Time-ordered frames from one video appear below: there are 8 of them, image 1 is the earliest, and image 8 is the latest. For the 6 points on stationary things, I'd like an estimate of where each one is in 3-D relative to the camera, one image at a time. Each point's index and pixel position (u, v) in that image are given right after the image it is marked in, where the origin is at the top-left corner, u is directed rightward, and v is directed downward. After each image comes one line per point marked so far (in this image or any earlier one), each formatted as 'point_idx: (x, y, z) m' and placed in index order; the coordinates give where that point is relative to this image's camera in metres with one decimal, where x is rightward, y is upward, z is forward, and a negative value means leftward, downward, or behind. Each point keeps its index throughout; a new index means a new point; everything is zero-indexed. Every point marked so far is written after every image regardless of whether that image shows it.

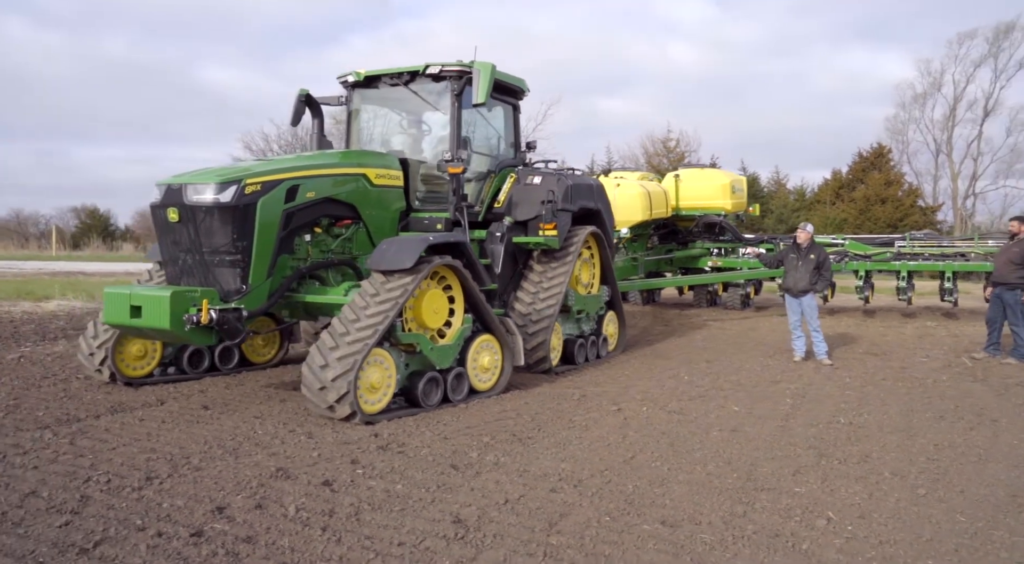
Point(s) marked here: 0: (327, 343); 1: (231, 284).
0: (-1.4, -0.4, +5.1) m
1: (-2.2, 0.0, +5.4) m
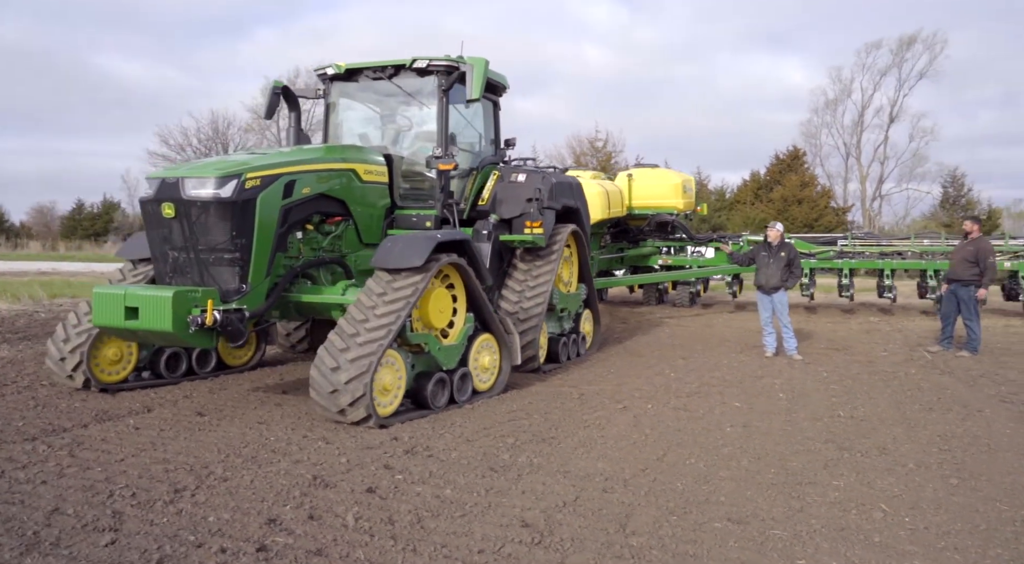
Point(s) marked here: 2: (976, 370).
0: (-1.2, -0.4, +4.9) m
1: (-2.1, 0.0, +5.1) m
2: (+5.2, -1.0, +7.9) m
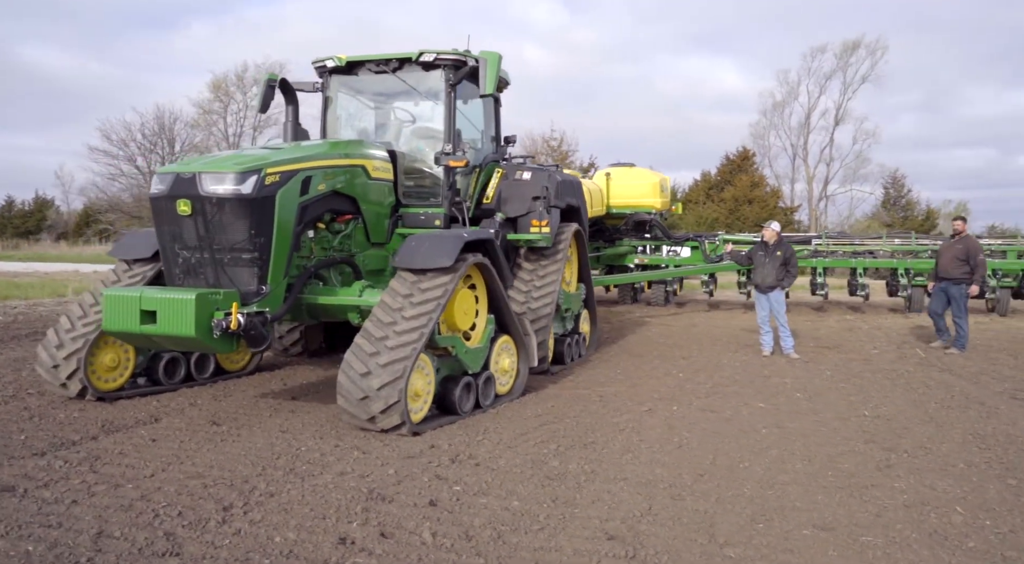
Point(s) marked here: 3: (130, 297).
0: (-1.0, -0.5, +4.7) m
1: (-1.8, 0.0, +4.8) m
2: (+5.3, -1.0, +8.0) m
3: (-2.4, -0.1, +4.4) m
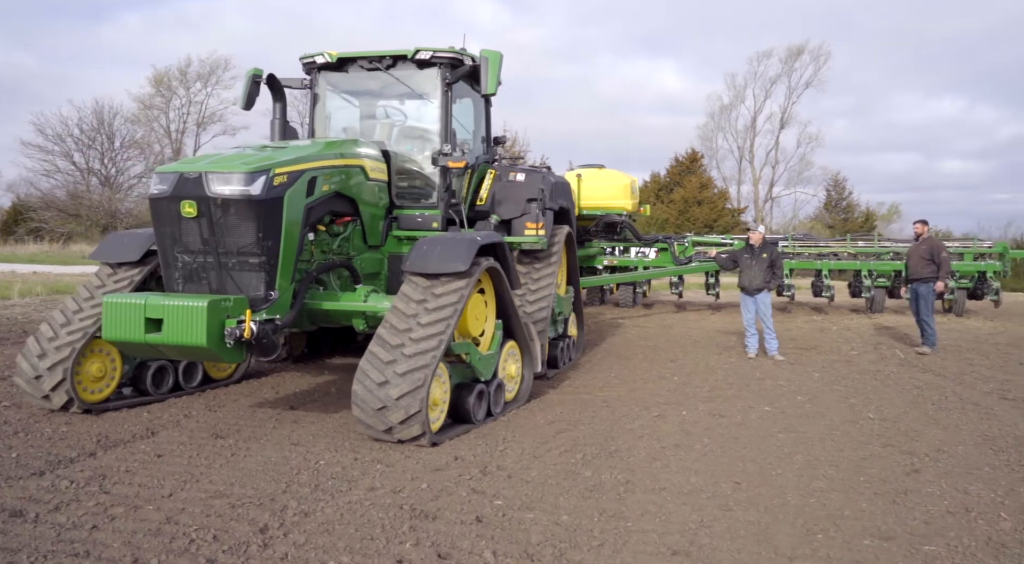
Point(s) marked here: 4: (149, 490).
0: (-0.8, -0.5, +4.5) m
1: (-1.7, -0.1, +4.6) m
2: (+5.2, -1.0, +8.3) m
3: (-2.2, -0.1, +4.1) m
4: (-1.8, -1.1, +3.5) m
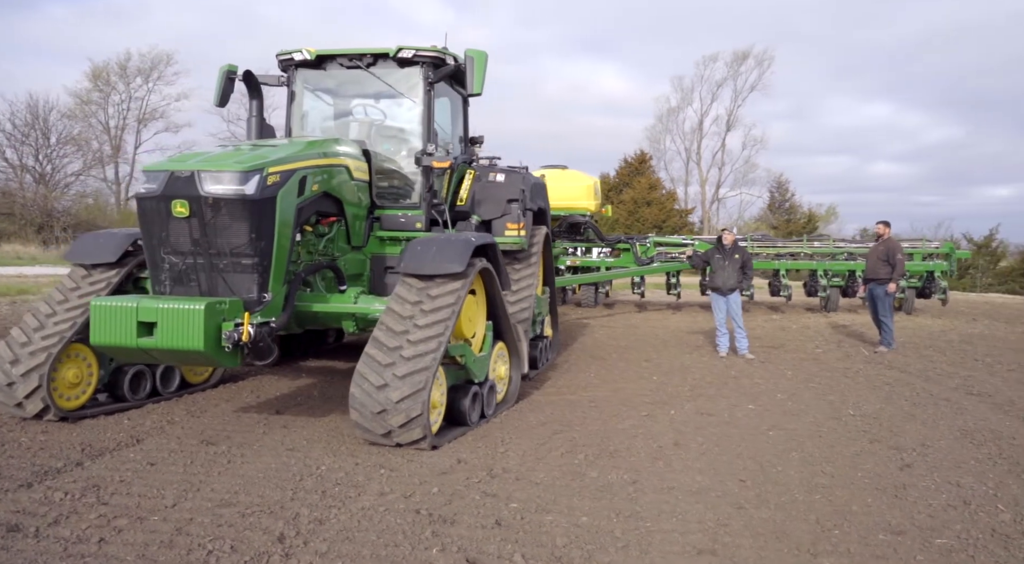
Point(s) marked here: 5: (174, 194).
0: (-0.8, -0.5, +4.4) m
1: (-1.7, -0.1, +4.5) m
2: (+4.9, -1.0, +8.6) m
3: (-2.2, -0.1, +4.0) m
4: (-1.8, -1.1, +3.4) m
5: (-2.1, +0.6, +4.4) m
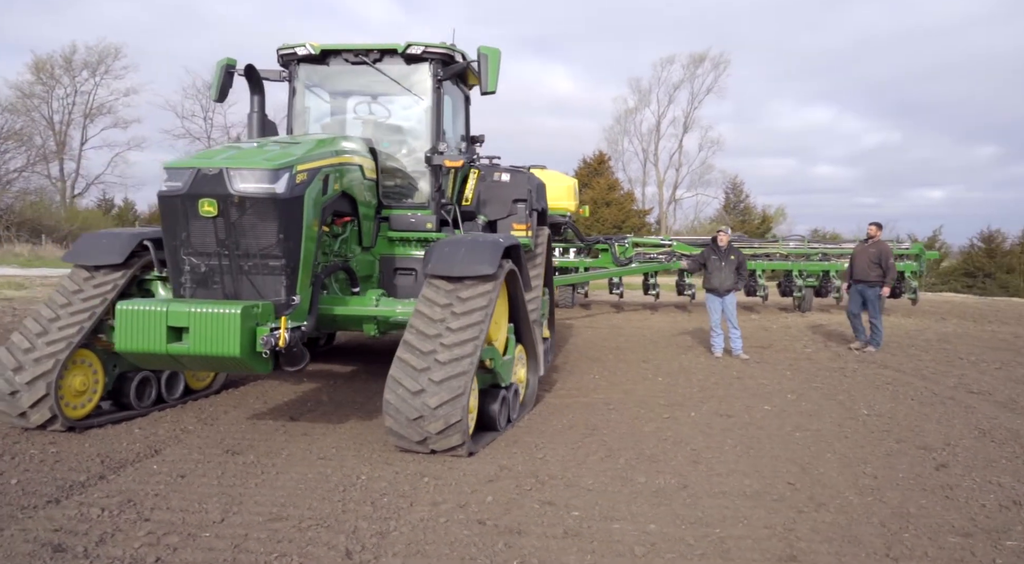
0: (-0.6, -0.5, +4.3) m
1: (-1.5, -0.1, +4.3) m
2: (+4.9, -1.0, +8.8) m
3: (-1.9, -0.2, +3.8) m
4: (-1.5, -1.1, +3.2) m
5: (-1.9, +0.5, +4.2) m
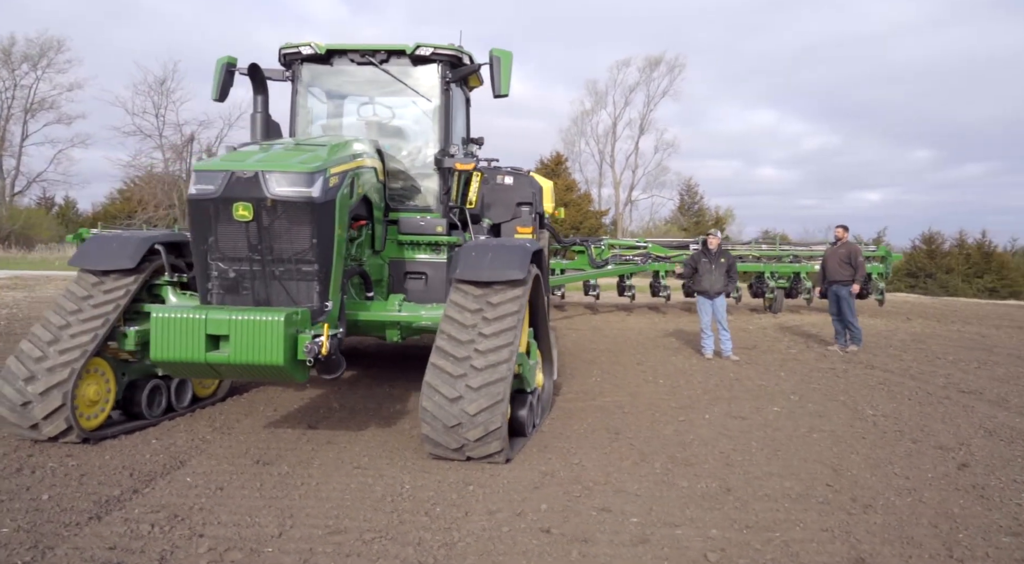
0: (-0.4, -0.5, +4.3) m
1: (-1.2, -0.1, +4.2) m
2: (+4.9, -1.1, +9.0) m
3: (-1.7, -0.2, +3.7) m
4: (-1.2, -1.1, +3.1) m
5: (-1.6, +0.5, +4.0) m
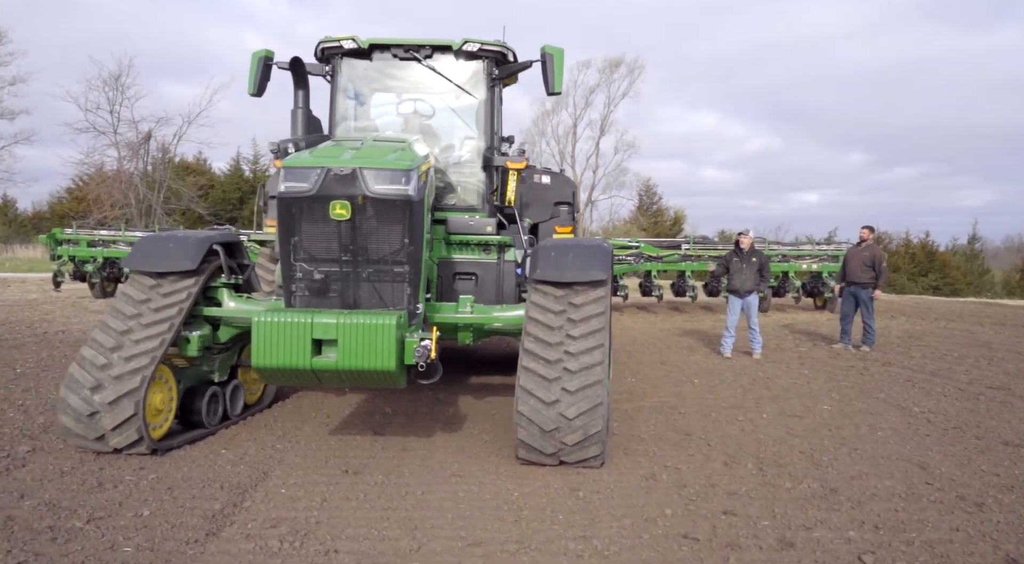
0: (+0.2, -0.6, +4.2) m
1: (-0.7, -0.1, +4.1) m
2: (+5.2, -1.1, +9.2) m
3: (-1.1, -0.2, +3.5) m
4: (-0.5, -1.1, +3.0) m
5: (-1.1, +0.5, +3.9) m
